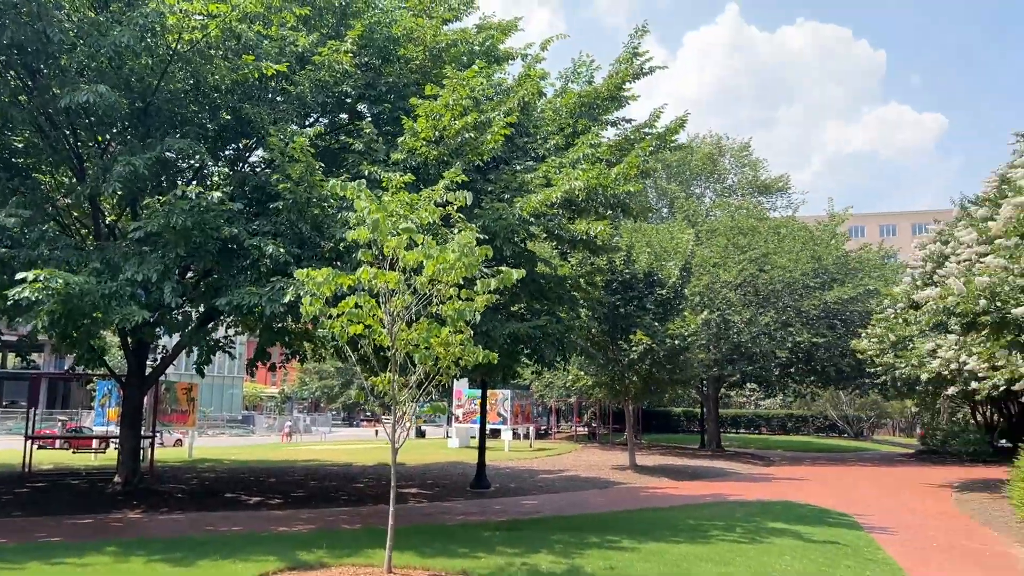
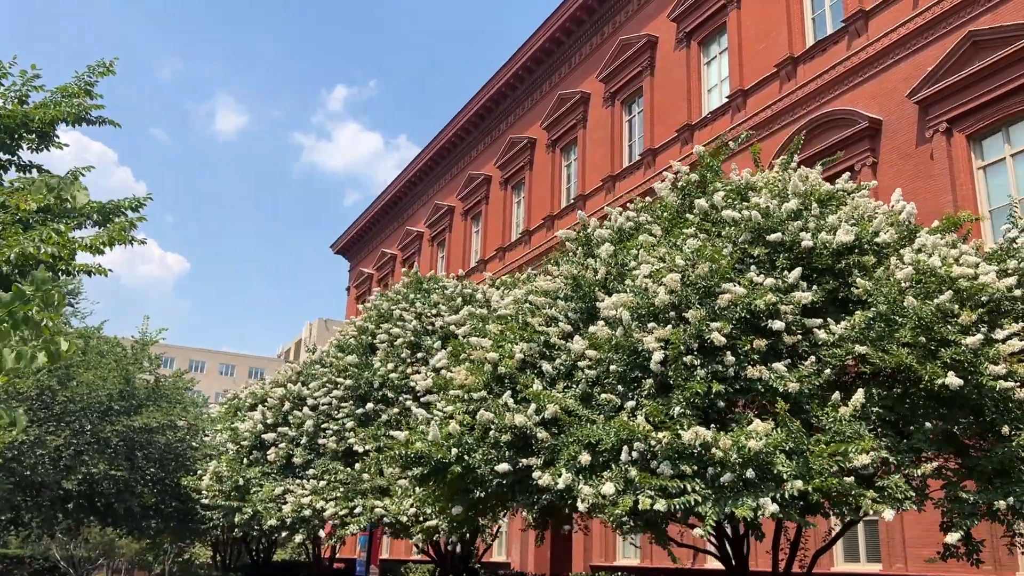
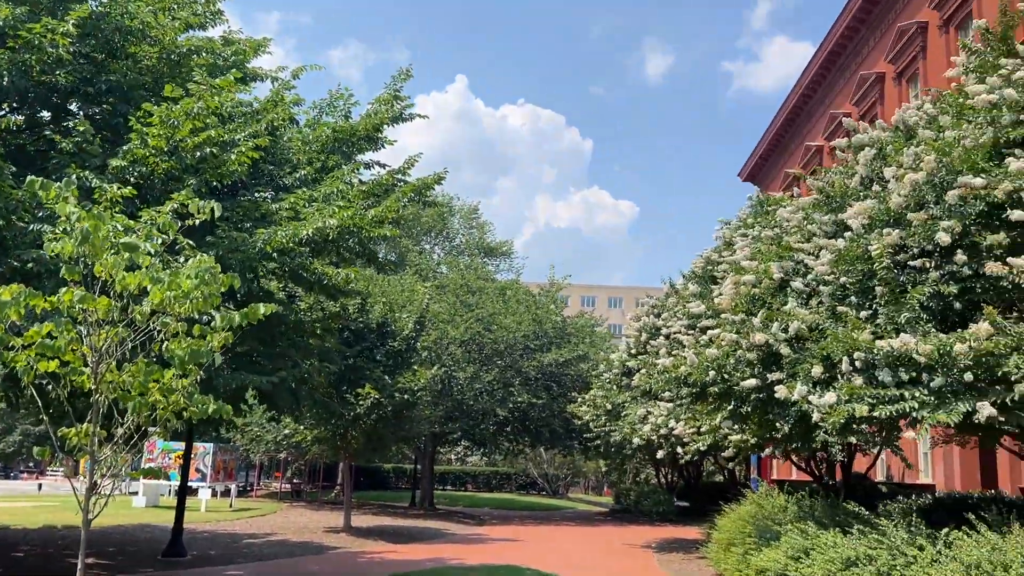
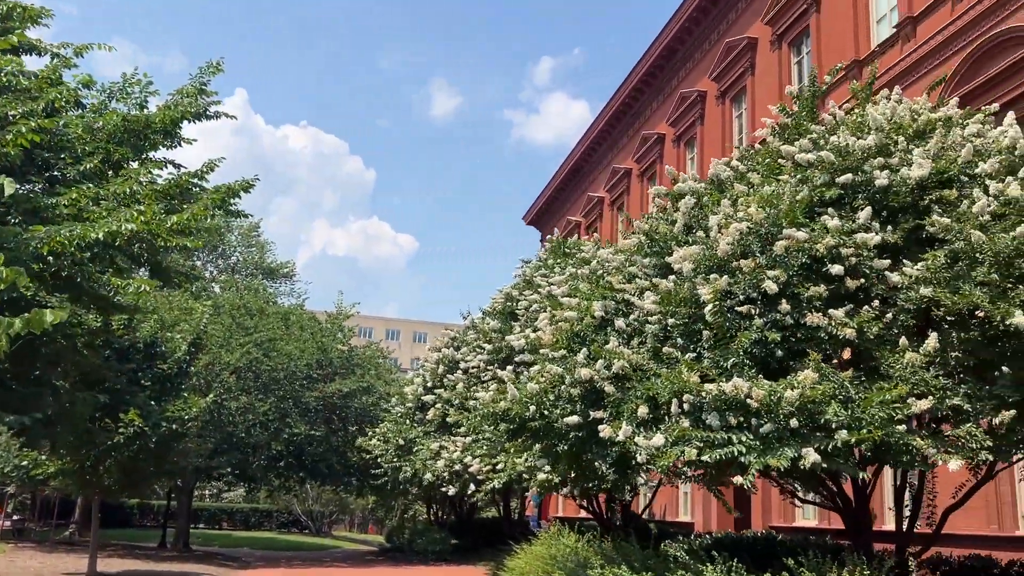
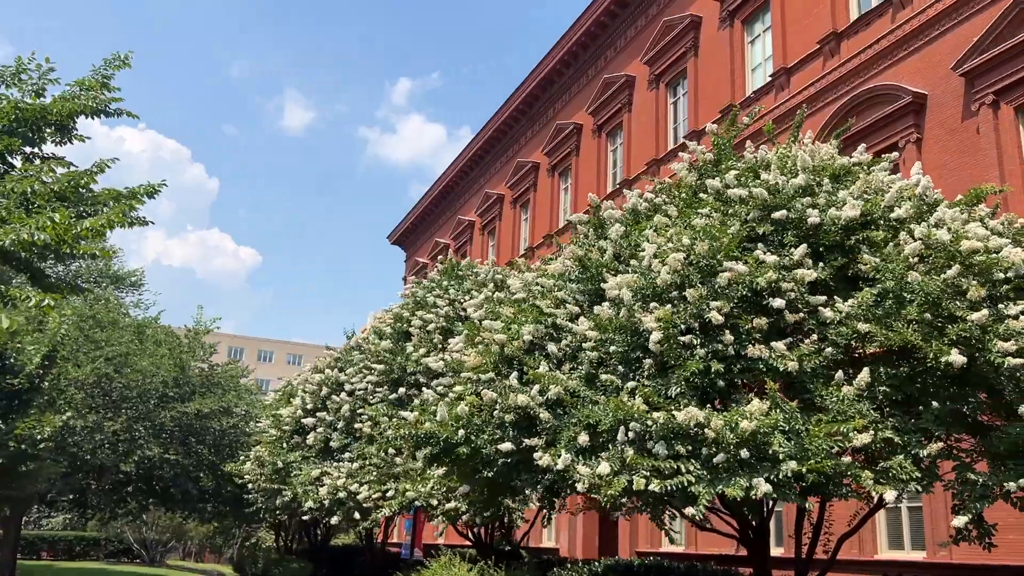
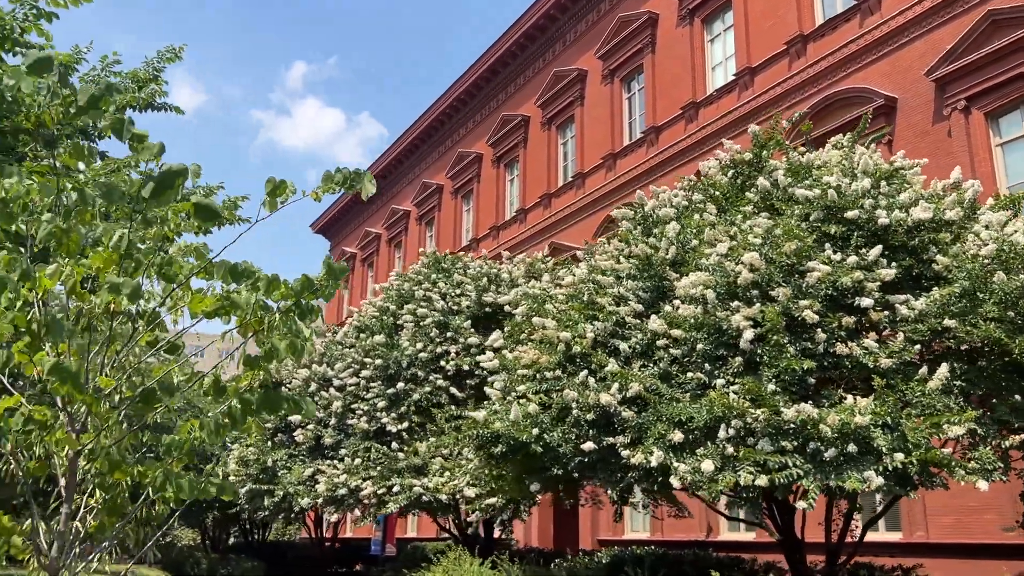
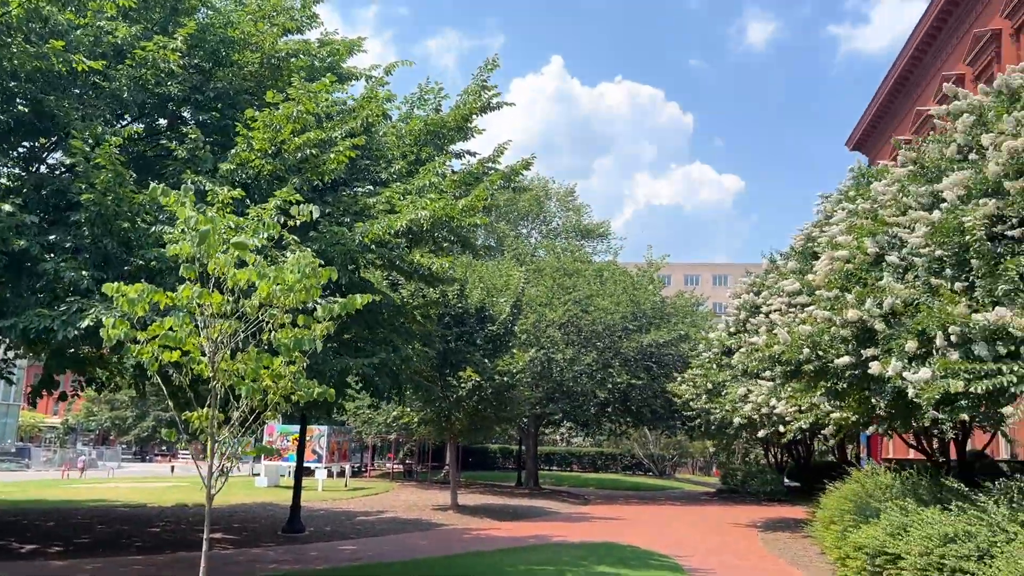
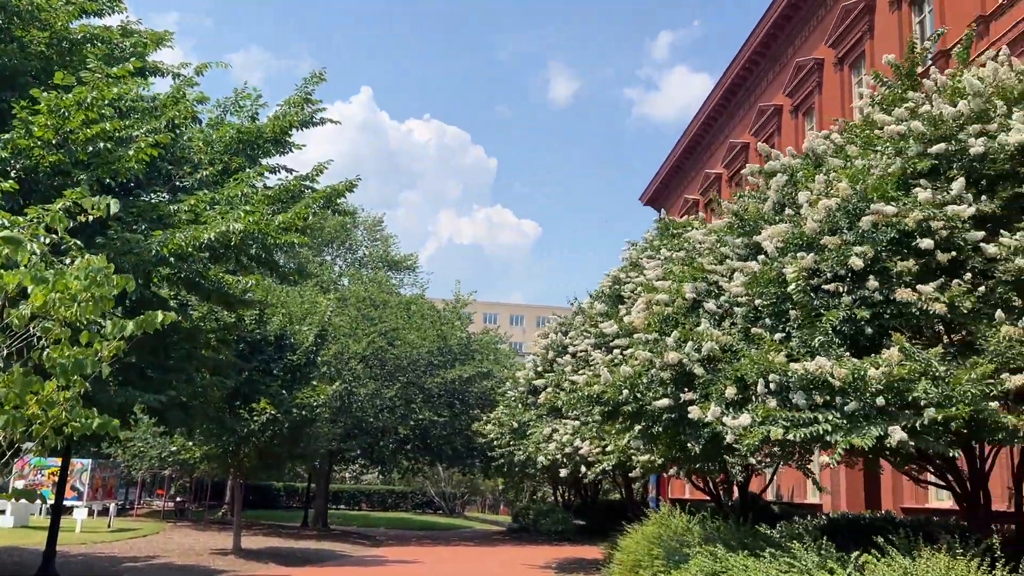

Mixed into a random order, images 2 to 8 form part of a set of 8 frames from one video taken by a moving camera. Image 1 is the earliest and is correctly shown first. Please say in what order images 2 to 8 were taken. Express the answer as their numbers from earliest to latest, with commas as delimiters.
7, 3, 8, 4, 5, 2, 6
